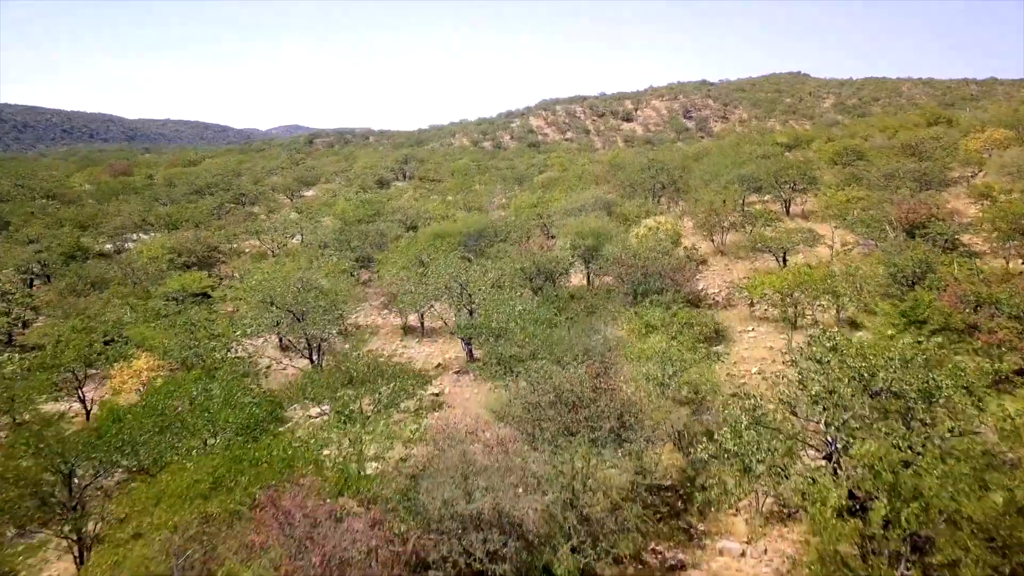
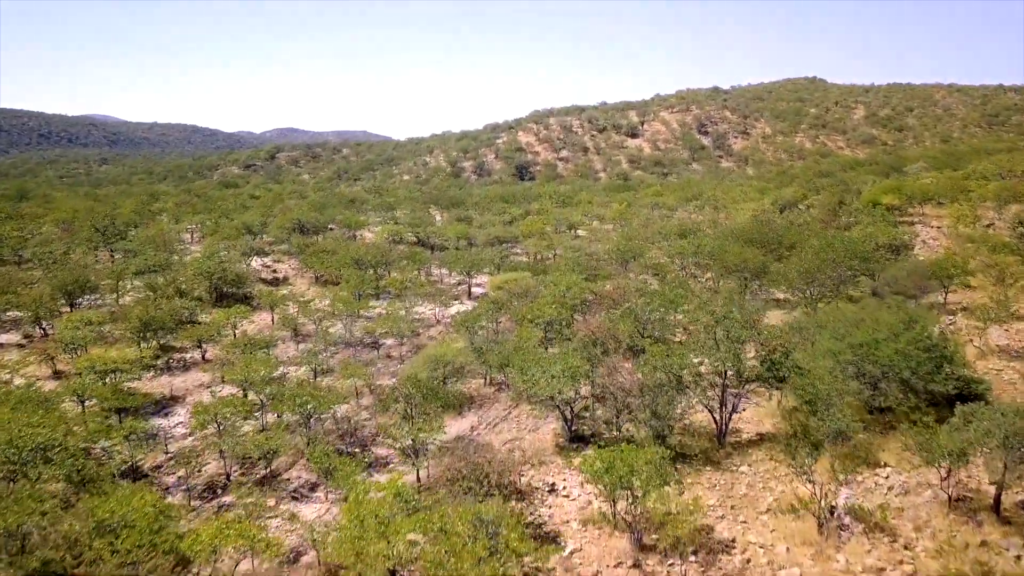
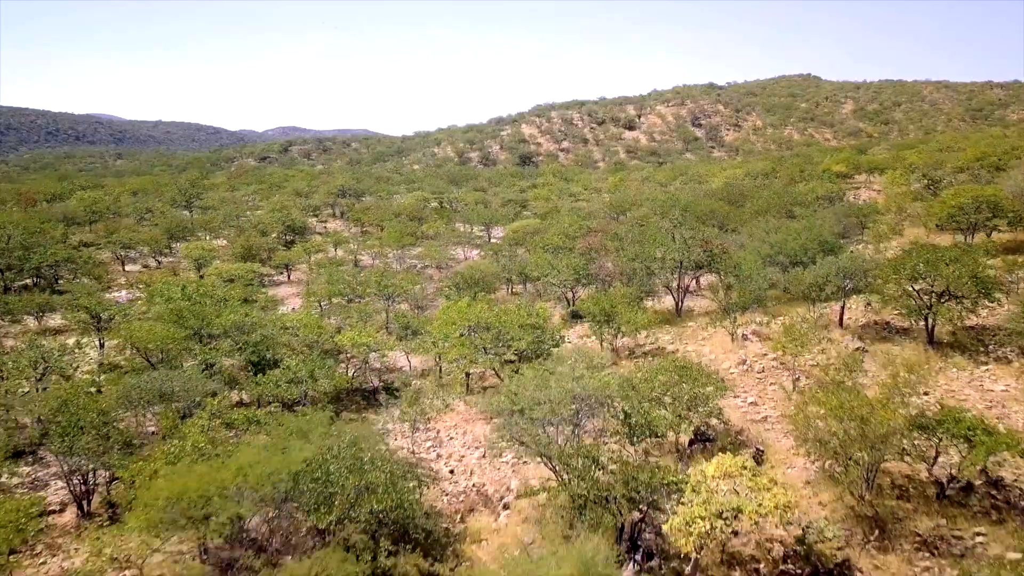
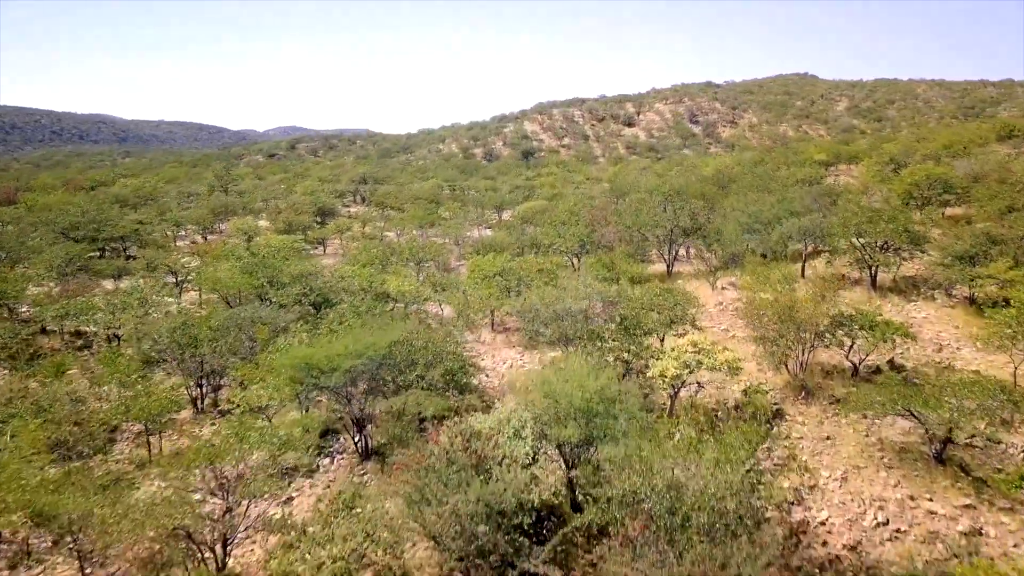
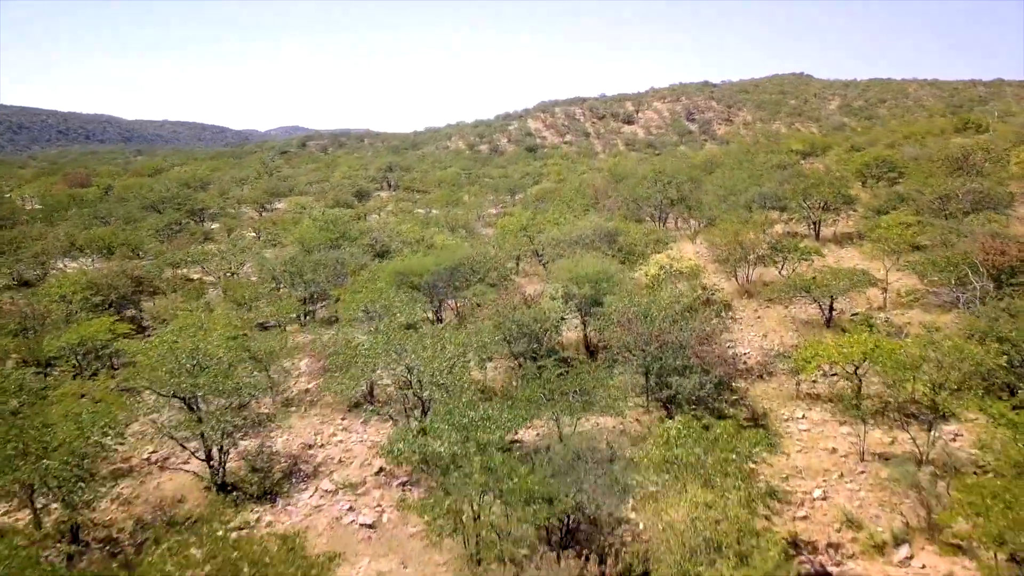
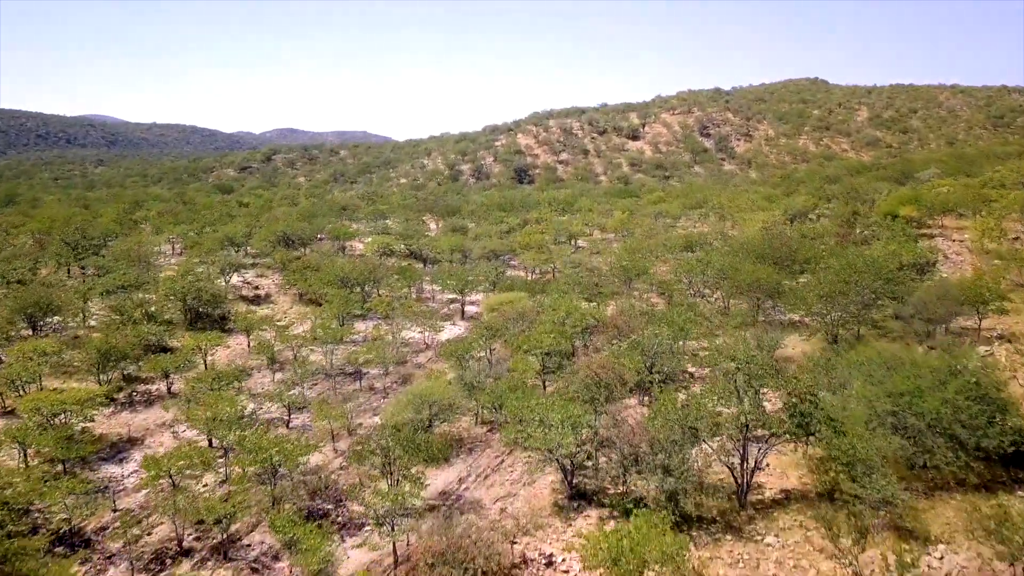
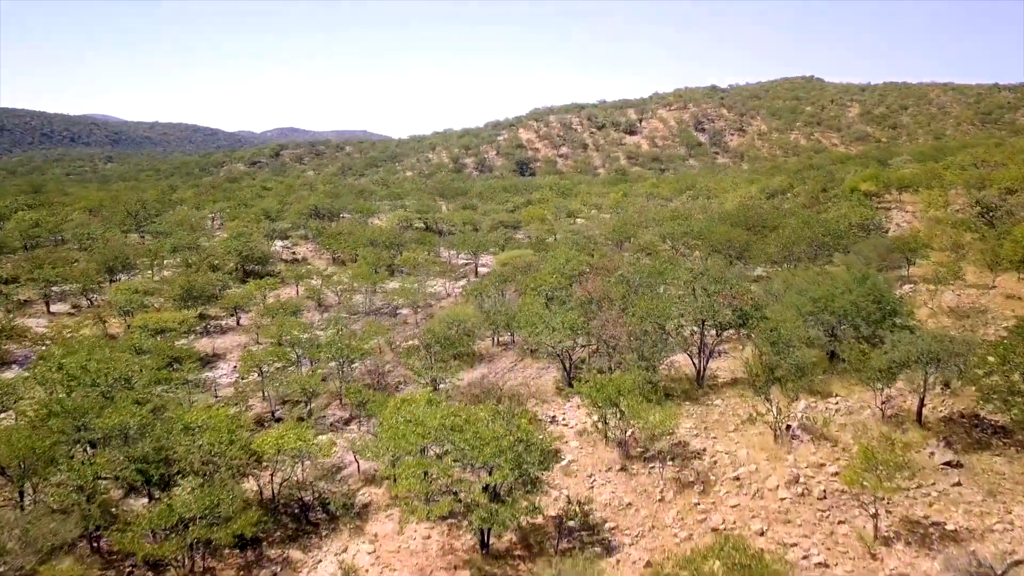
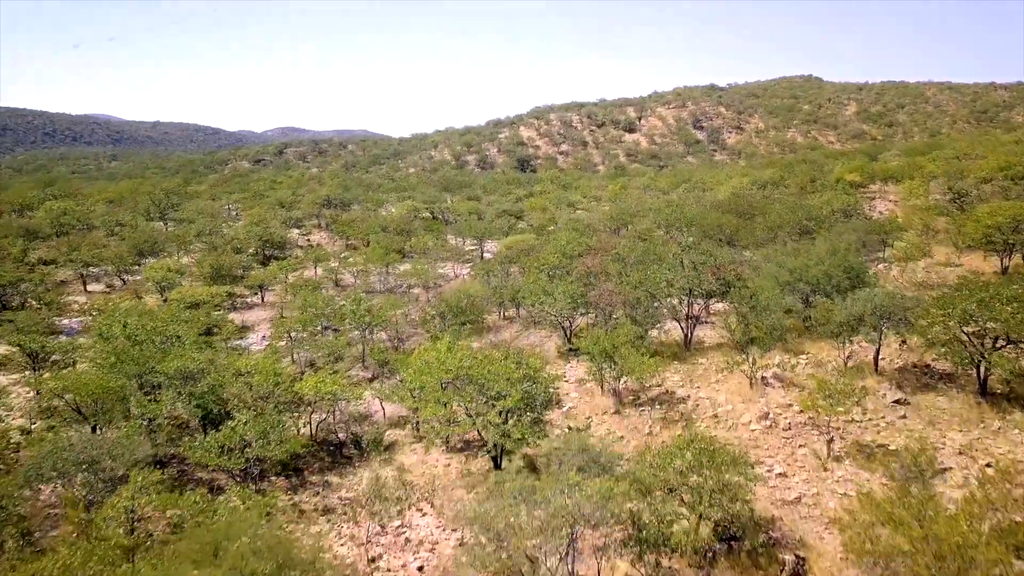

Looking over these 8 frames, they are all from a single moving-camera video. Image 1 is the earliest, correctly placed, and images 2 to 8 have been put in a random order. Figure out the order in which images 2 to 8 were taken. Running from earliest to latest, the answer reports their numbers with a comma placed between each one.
5, 4, 3, 8, 7, 2, 6
